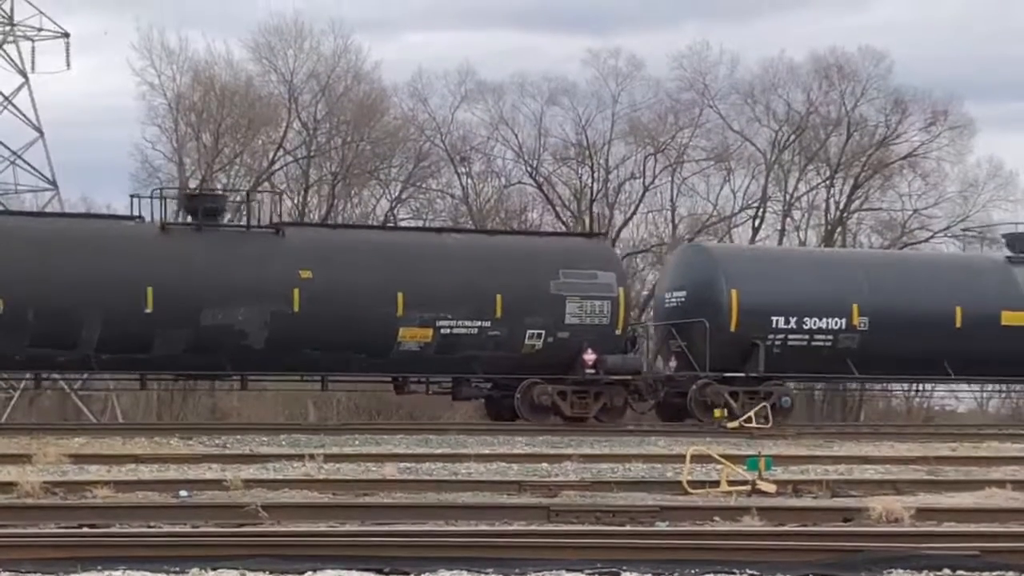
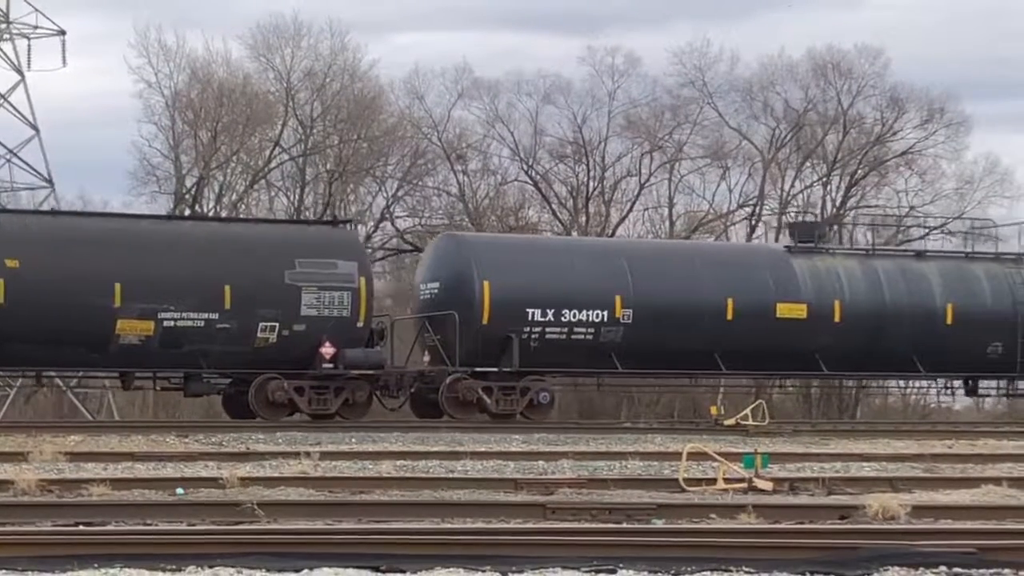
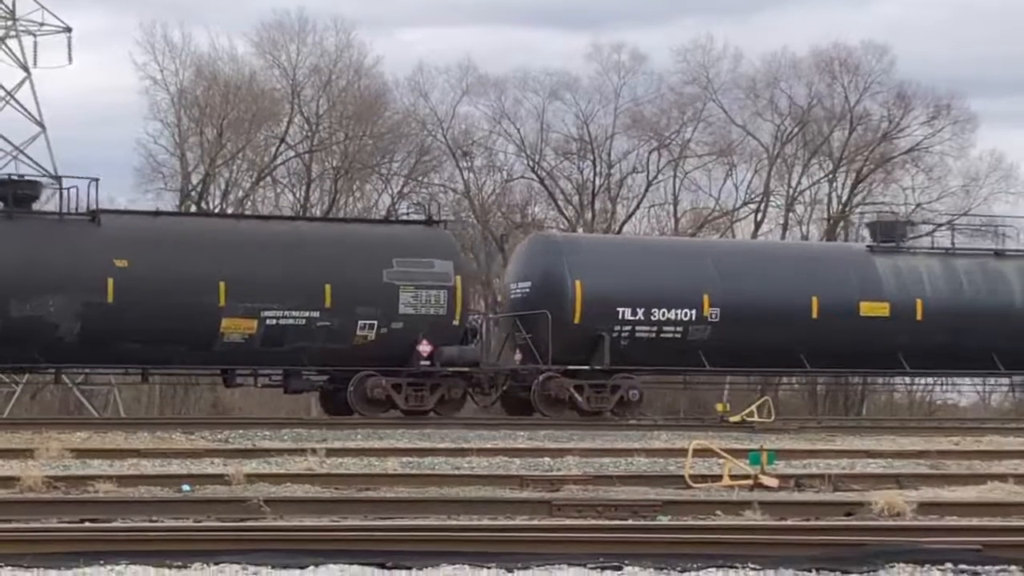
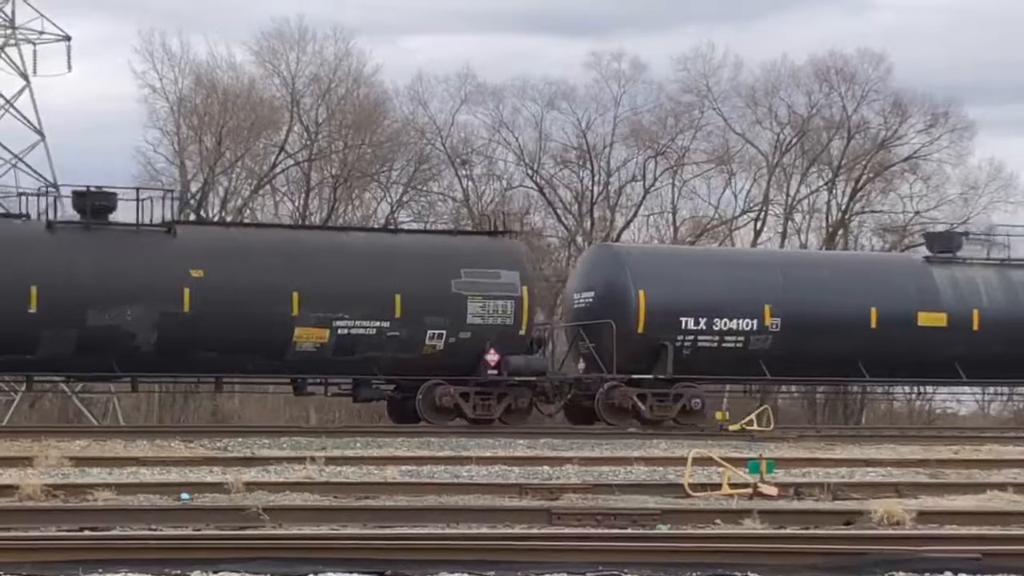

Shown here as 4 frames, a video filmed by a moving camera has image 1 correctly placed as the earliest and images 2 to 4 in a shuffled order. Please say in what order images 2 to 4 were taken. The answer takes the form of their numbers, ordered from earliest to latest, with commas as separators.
4, 3, 2
